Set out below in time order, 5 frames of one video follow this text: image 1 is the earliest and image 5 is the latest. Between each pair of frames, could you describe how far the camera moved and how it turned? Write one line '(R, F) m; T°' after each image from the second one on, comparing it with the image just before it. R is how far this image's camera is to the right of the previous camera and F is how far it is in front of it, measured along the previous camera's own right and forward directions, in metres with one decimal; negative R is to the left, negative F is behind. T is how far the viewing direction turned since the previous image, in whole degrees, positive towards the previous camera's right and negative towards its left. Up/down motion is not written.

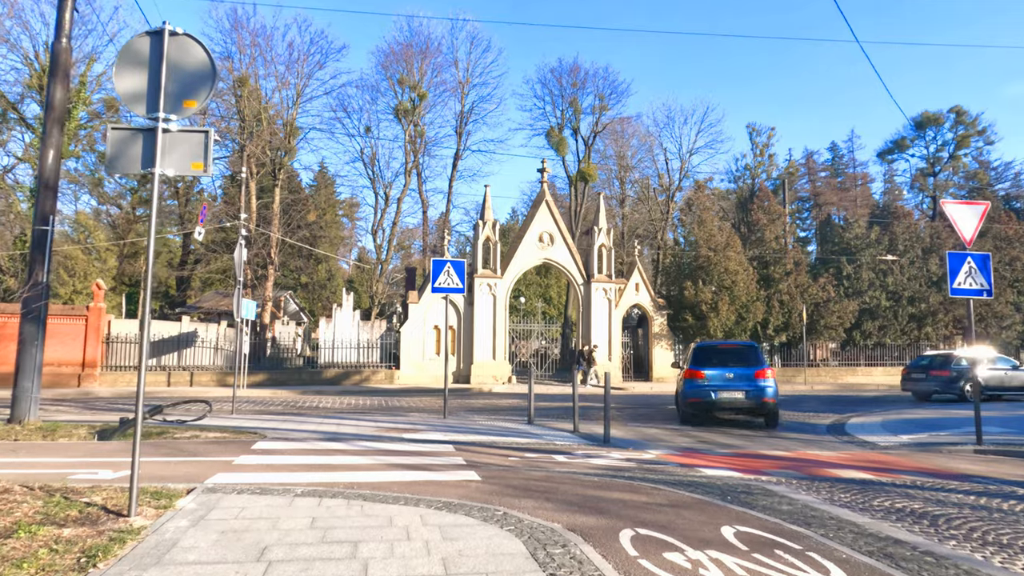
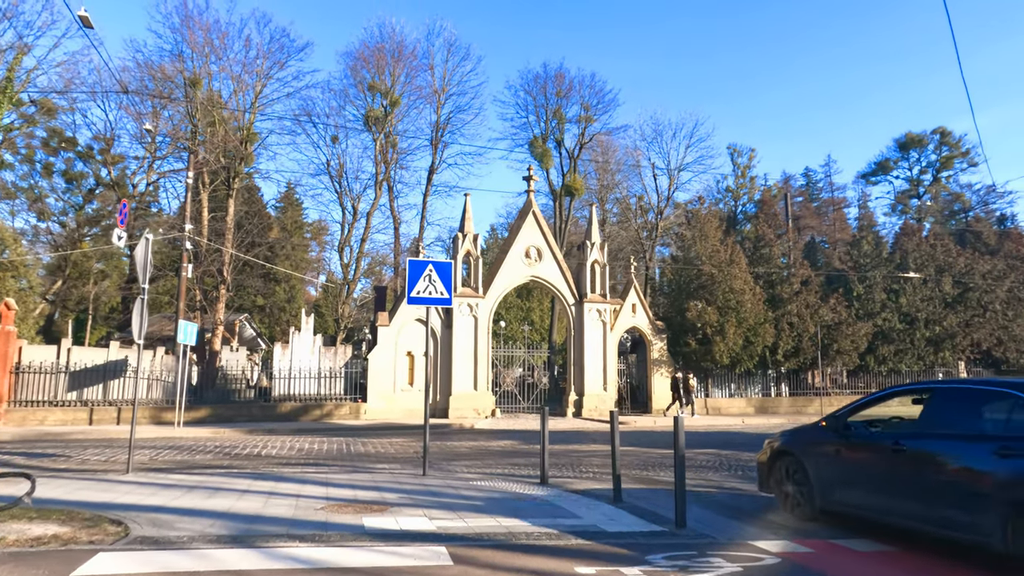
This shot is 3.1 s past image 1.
(-0.5, +3.7) m; +2°
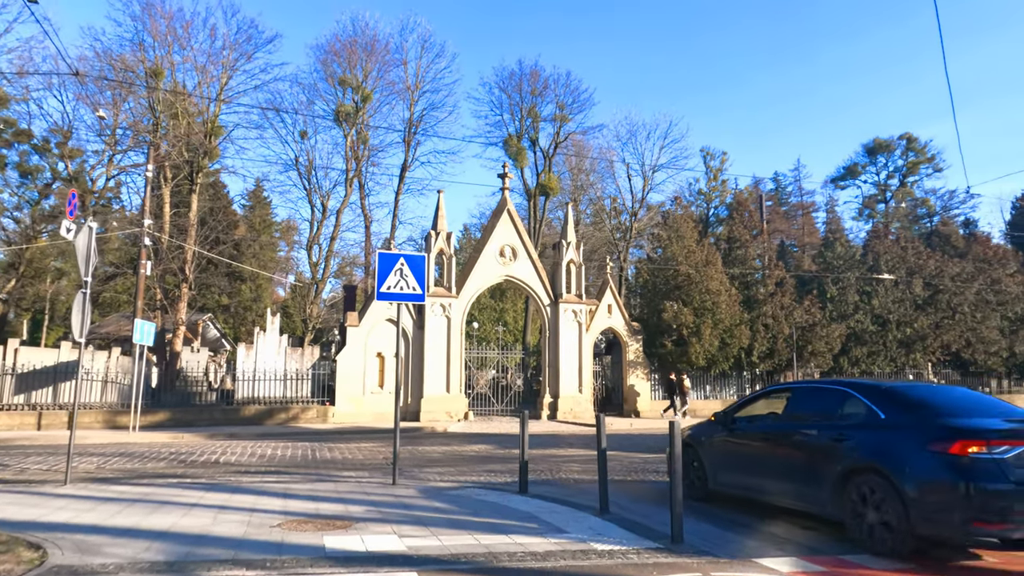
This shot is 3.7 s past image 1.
(-0.1, +0.7) m; +2°
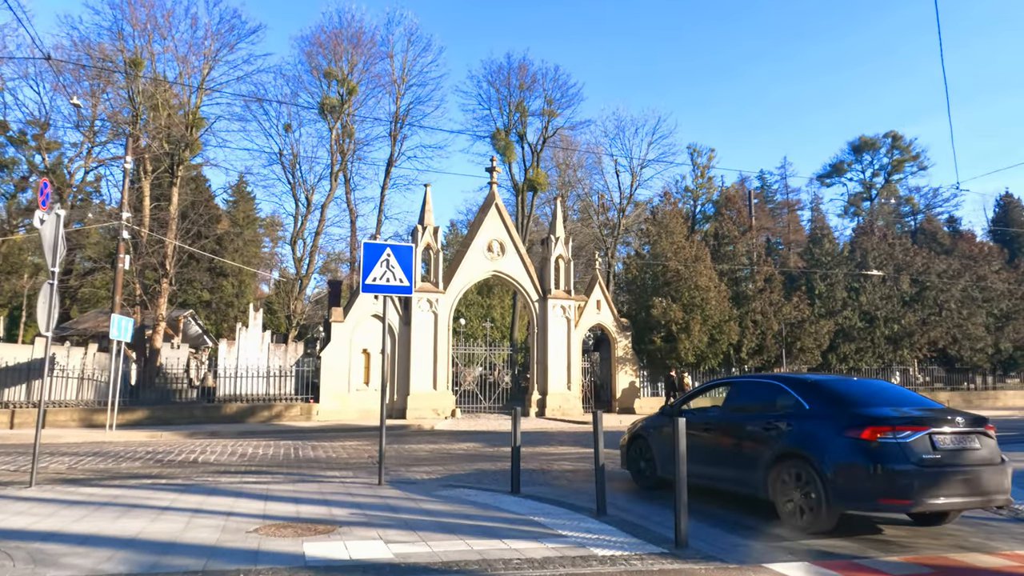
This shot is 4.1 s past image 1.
(-0.1, +0.4) m; +1°
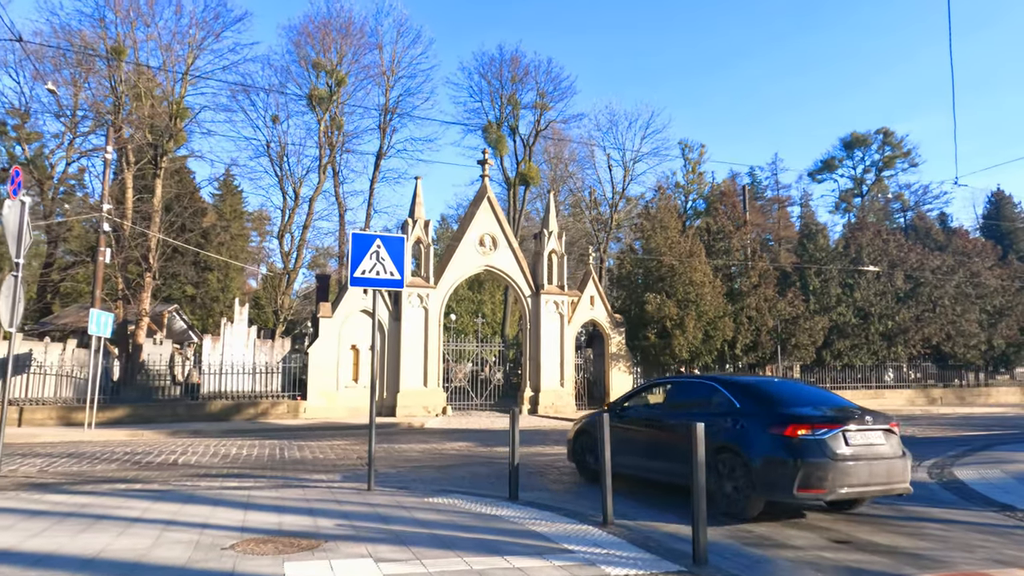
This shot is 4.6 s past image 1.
(-0.1, +0.5) m; +1°
